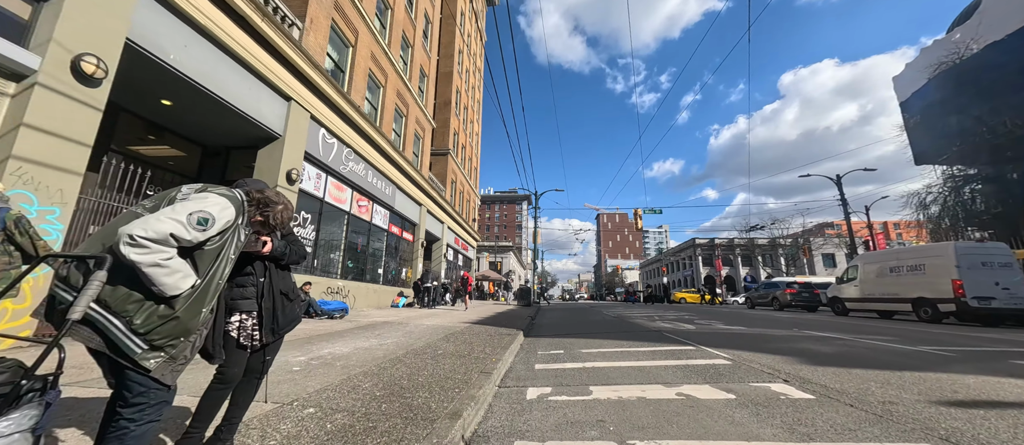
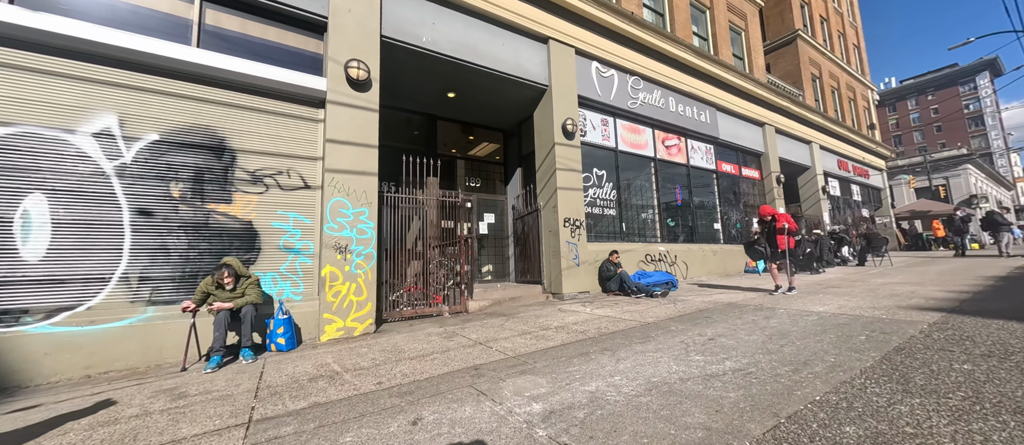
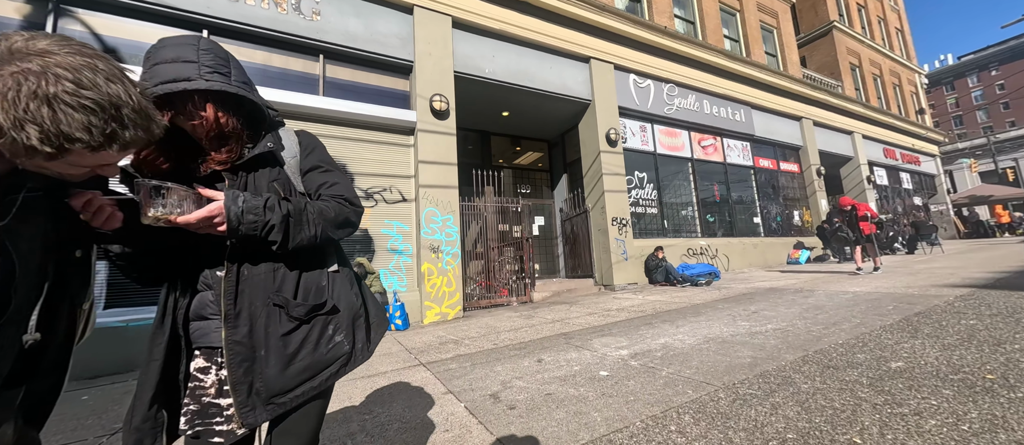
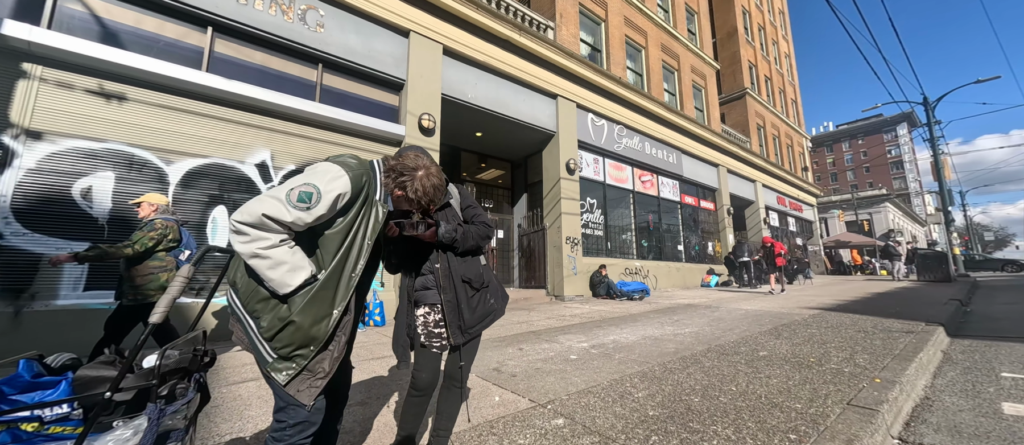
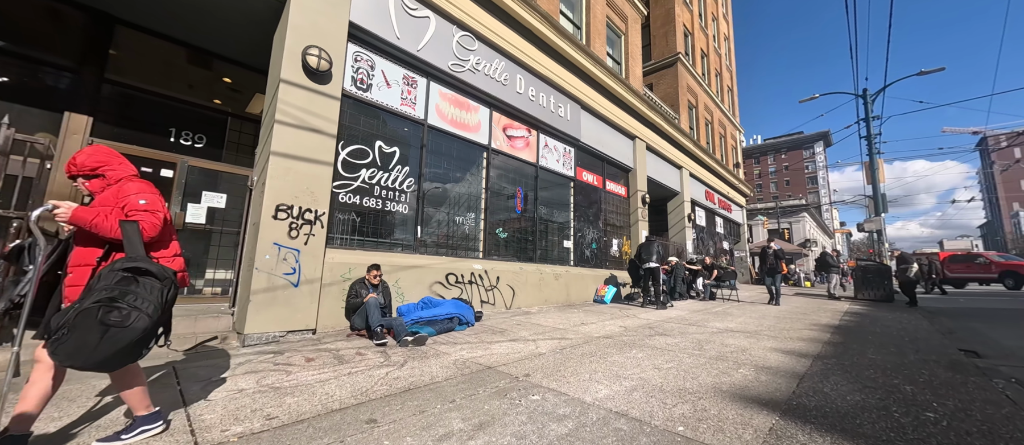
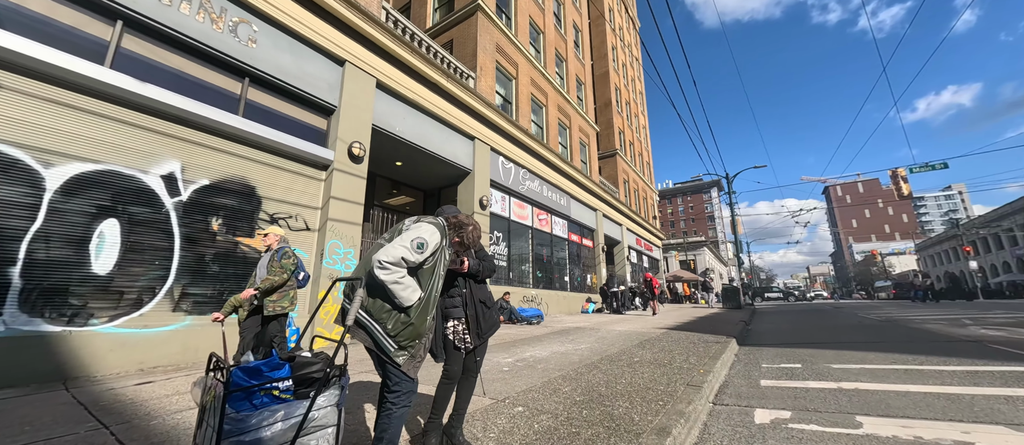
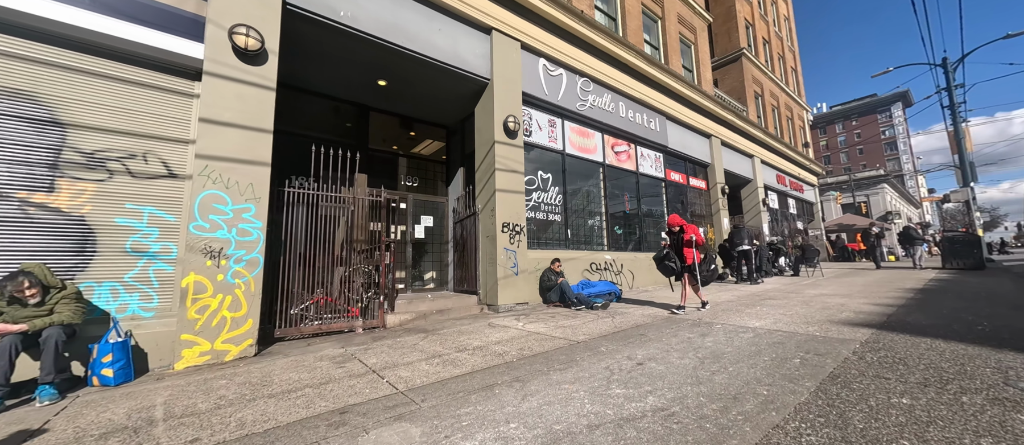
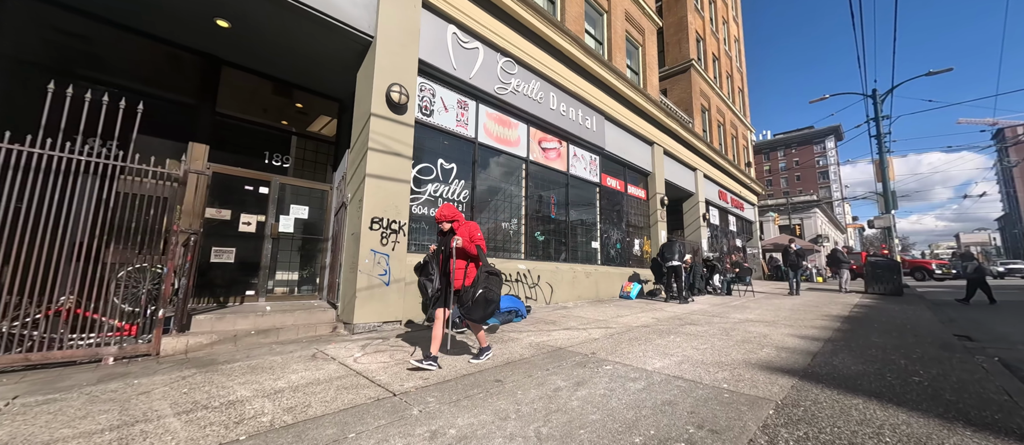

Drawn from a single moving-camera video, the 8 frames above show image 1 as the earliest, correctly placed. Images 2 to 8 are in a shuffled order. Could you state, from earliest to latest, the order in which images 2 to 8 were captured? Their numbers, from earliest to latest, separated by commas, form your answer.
6, 4, 3, 2, 7, 8, 5
